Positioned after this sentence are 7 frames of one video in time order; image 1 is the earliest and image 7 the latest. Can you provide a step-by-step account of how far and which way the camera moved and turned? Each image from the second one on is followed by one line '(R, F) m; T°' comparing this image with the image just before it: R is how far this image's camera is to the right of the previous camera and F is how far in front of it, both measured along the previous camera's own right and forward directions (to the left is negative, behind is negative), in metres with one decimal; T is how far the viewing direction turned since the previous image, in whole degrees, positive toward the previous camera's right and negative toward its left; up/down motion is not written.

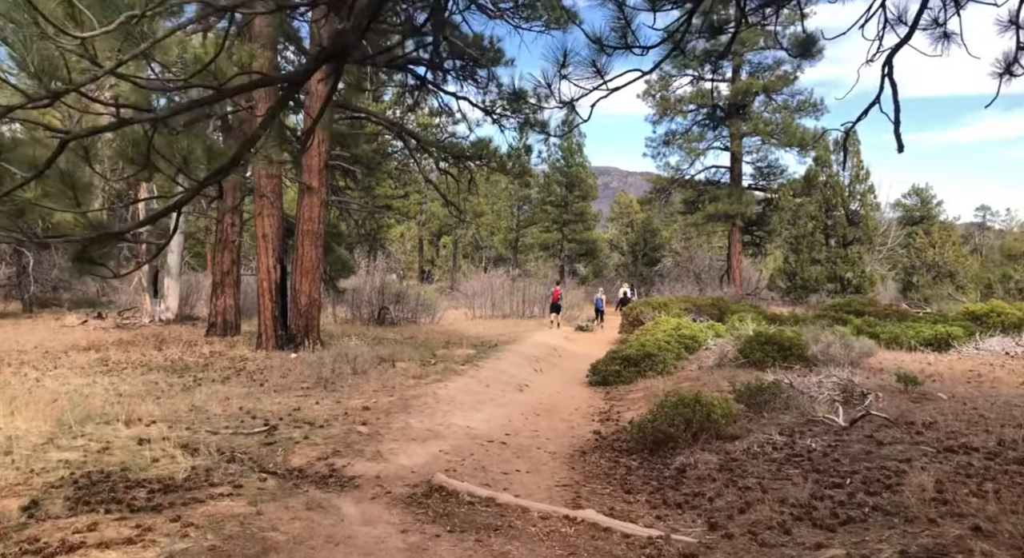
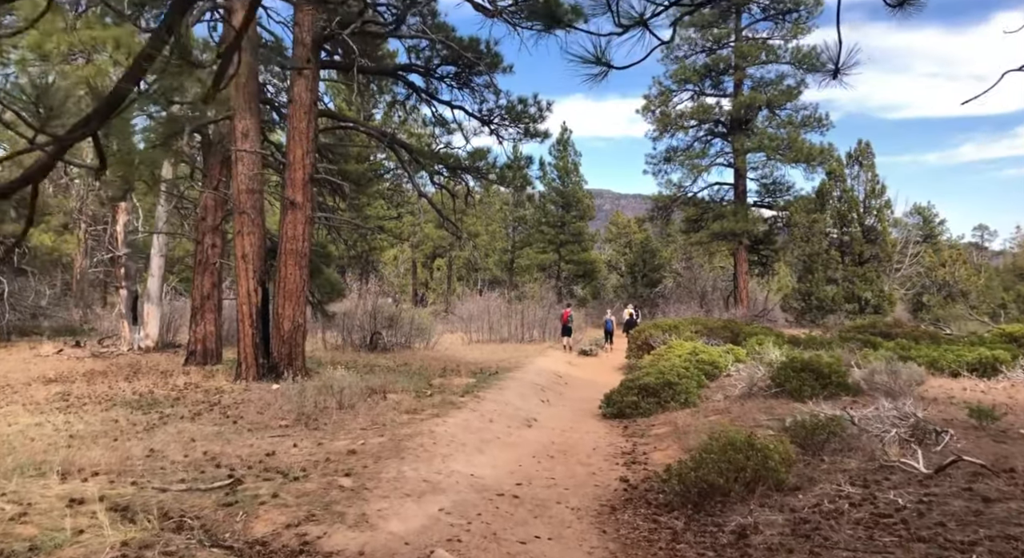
(-0.1, +1.1) m; 0°
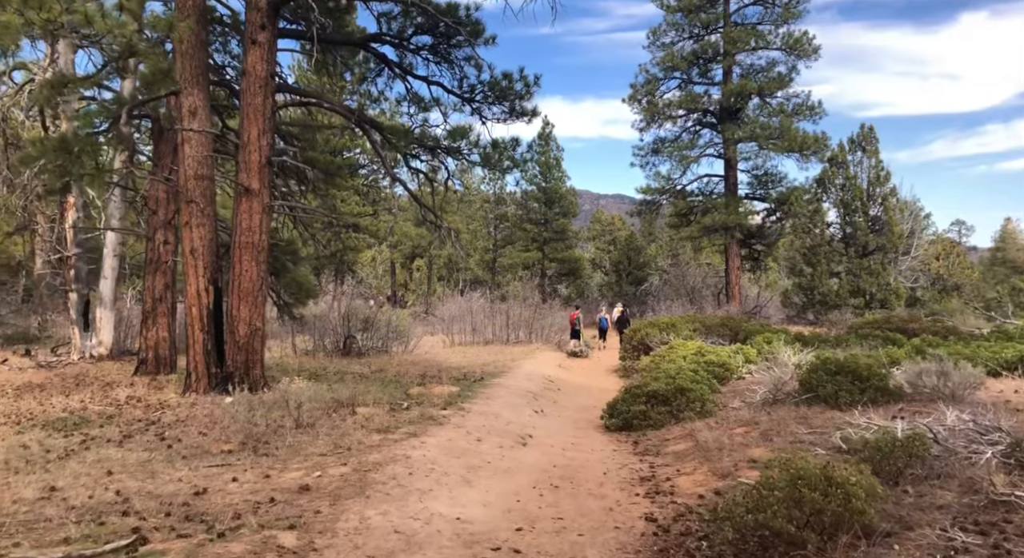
(-0.1, +1.4) m; +2°
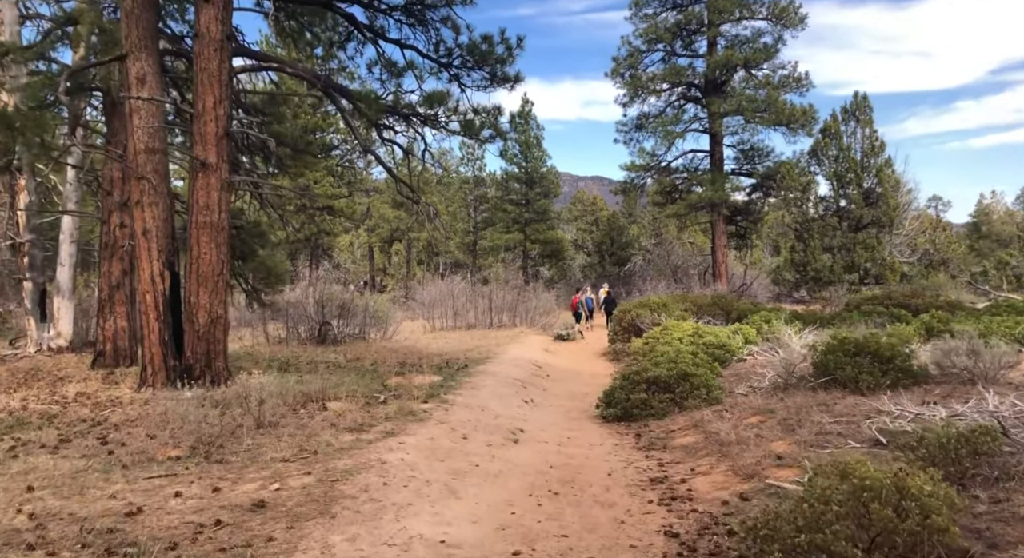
(-0.1, +0.8) m; +2°
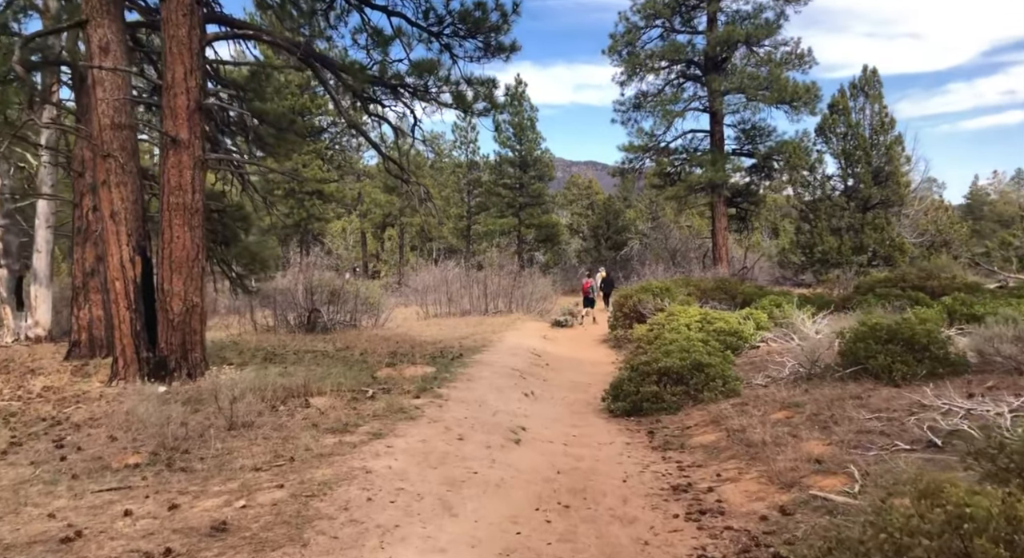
(-0.1, +0.7) m; 0°
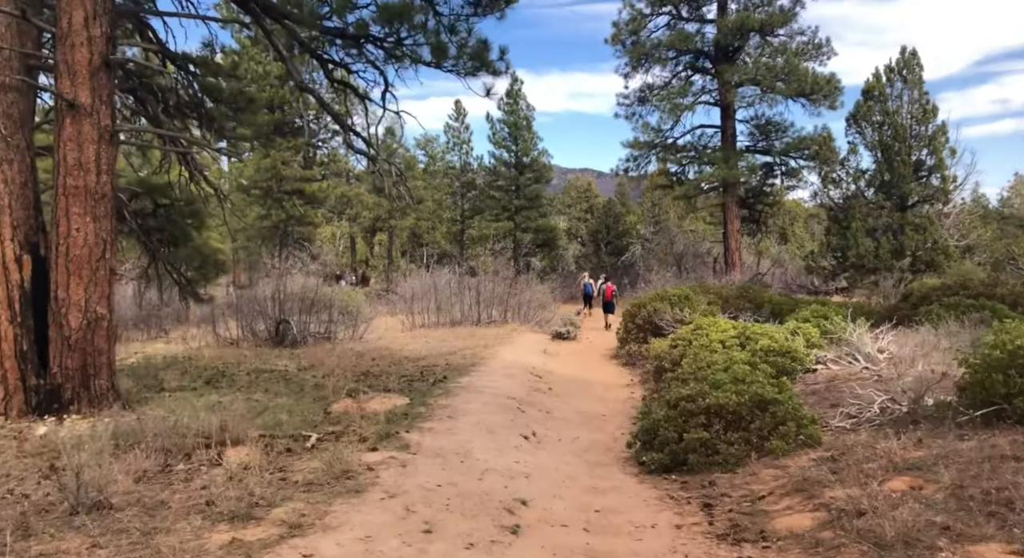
(0.0, +2.0) m; 0°
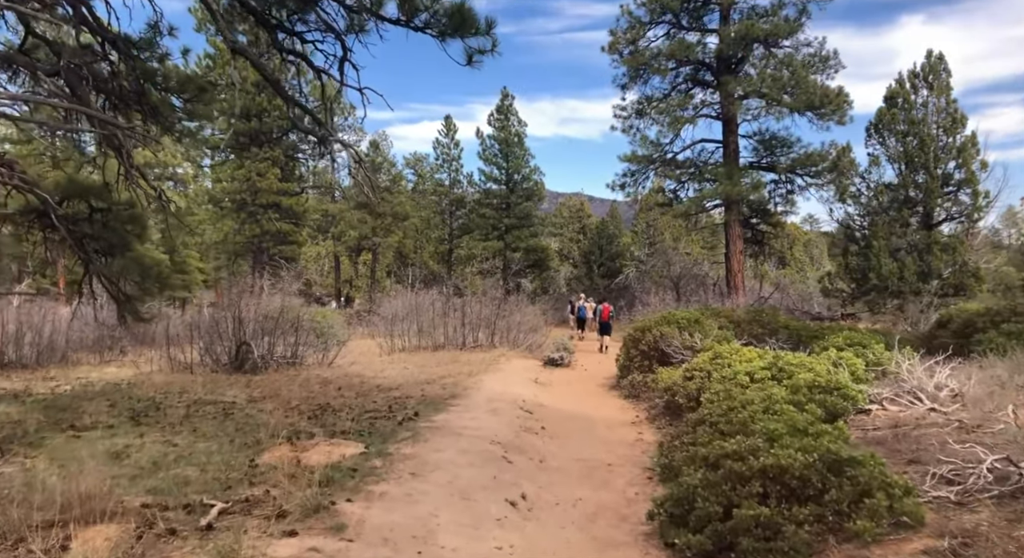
(0.0, +1.5) m; +1°
